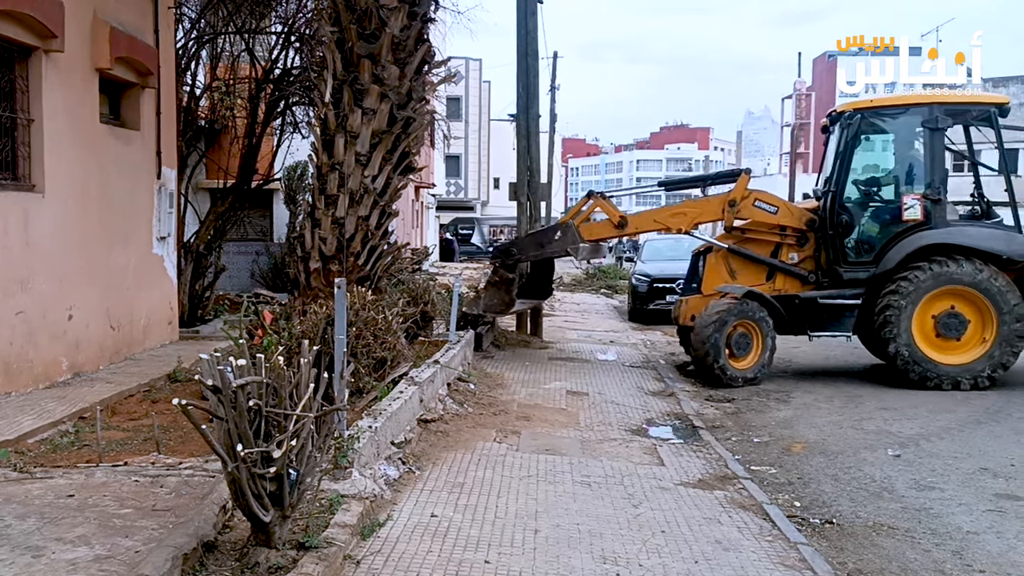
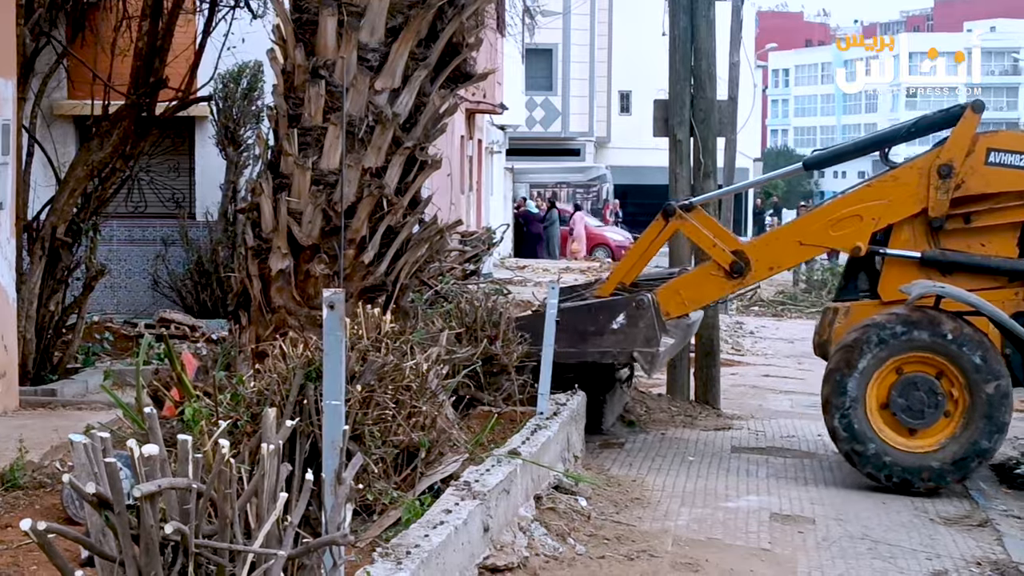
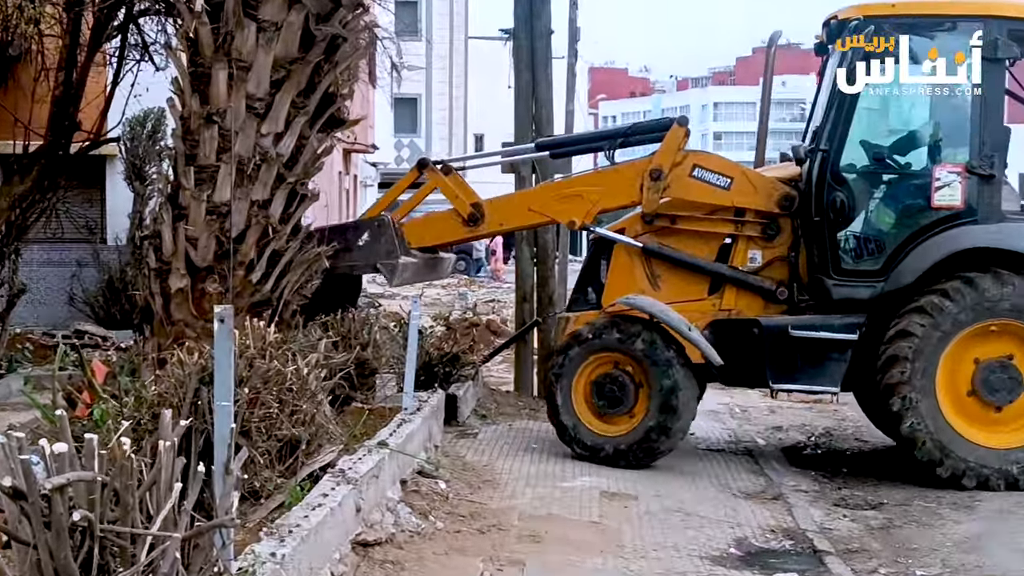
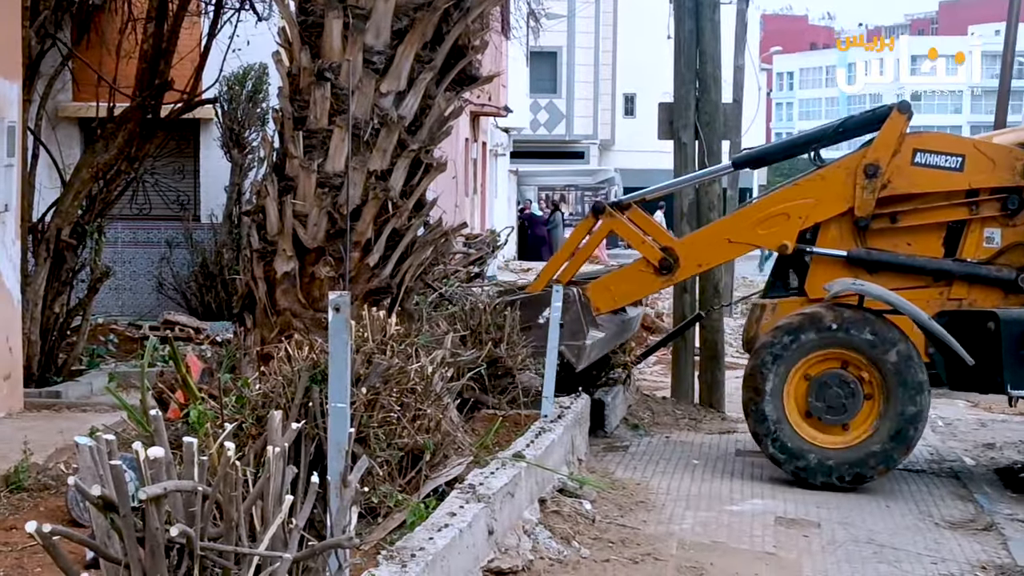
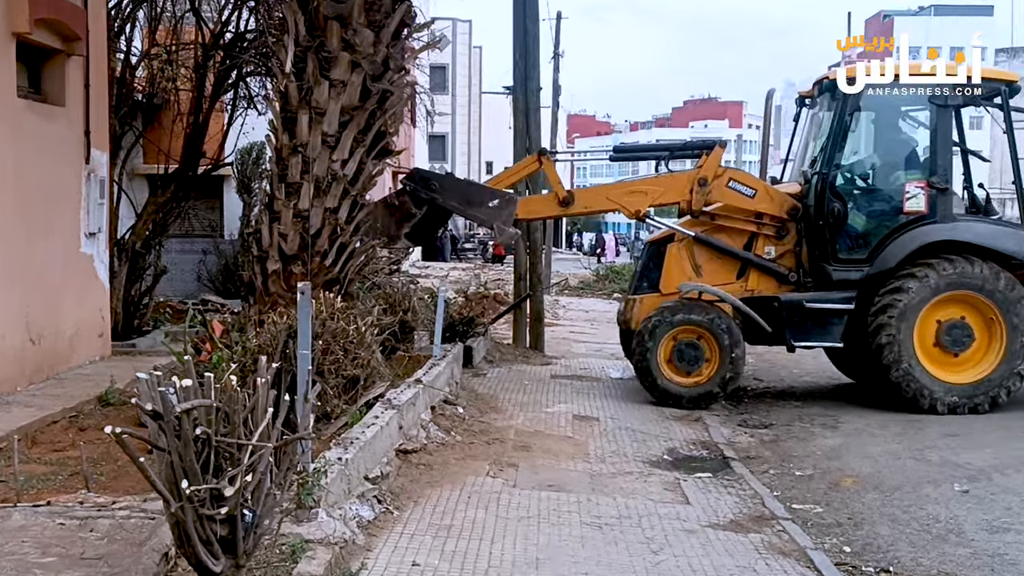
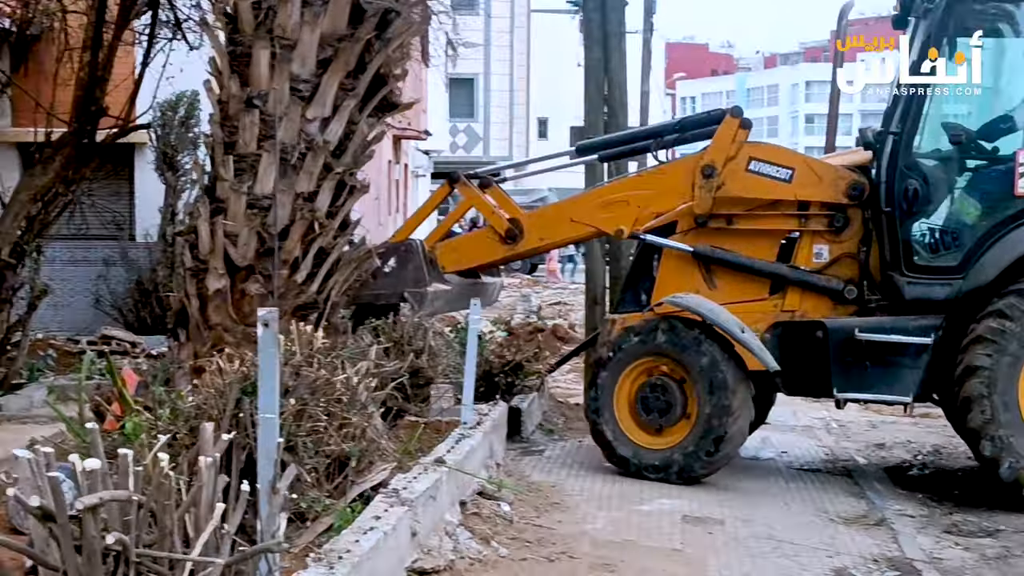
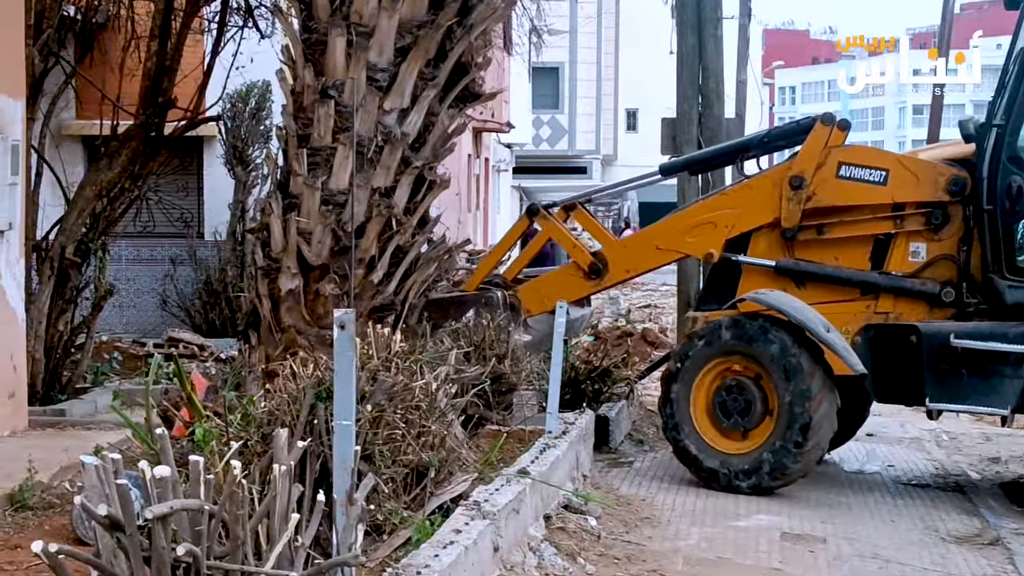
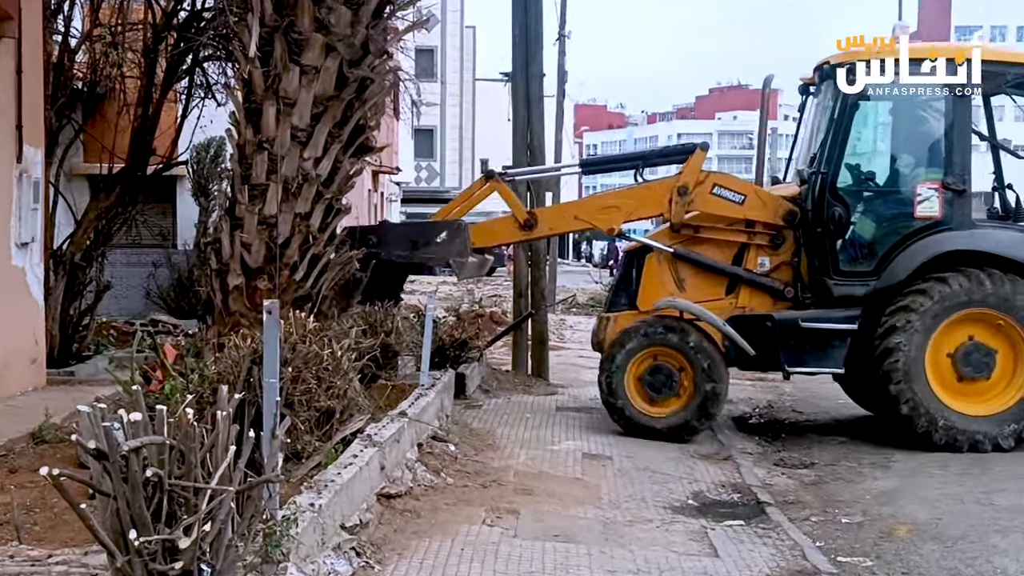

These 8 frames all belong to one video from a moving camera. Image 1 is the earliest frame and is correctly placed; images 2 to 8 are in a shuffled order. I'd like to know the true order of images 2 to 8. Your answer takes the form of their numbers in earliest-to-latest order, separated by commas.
5, 8, 3, 6, 7, 4, 2
